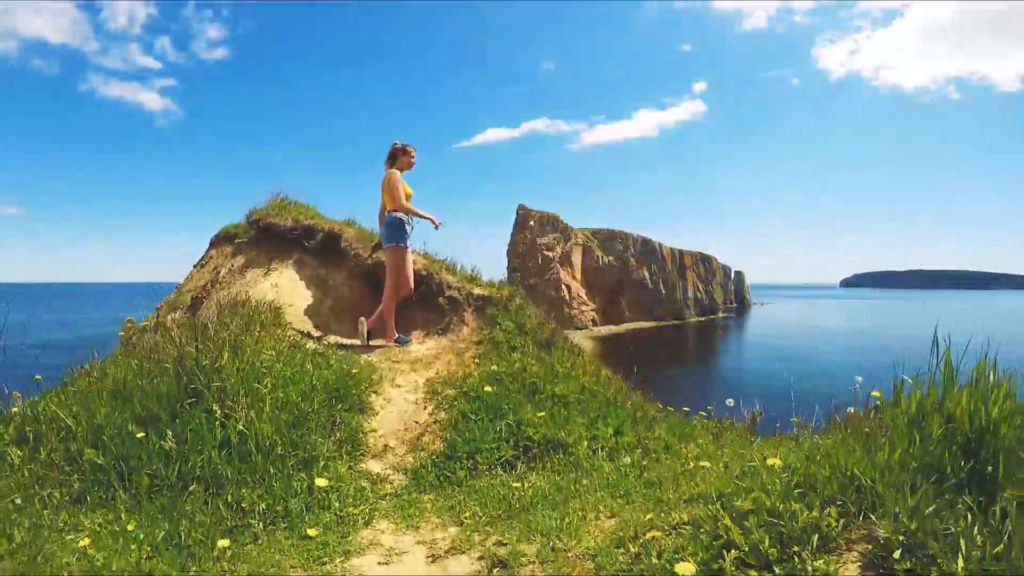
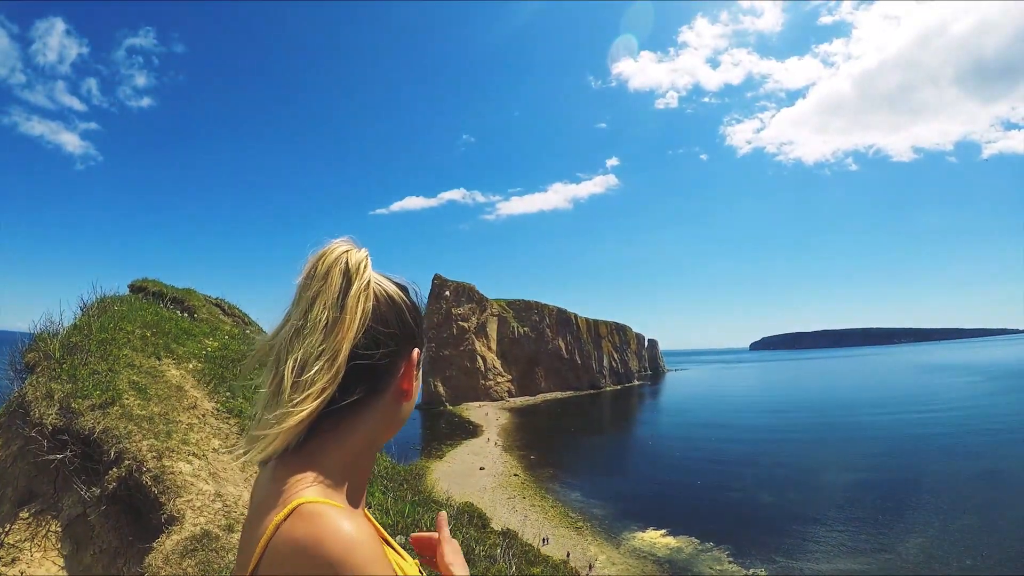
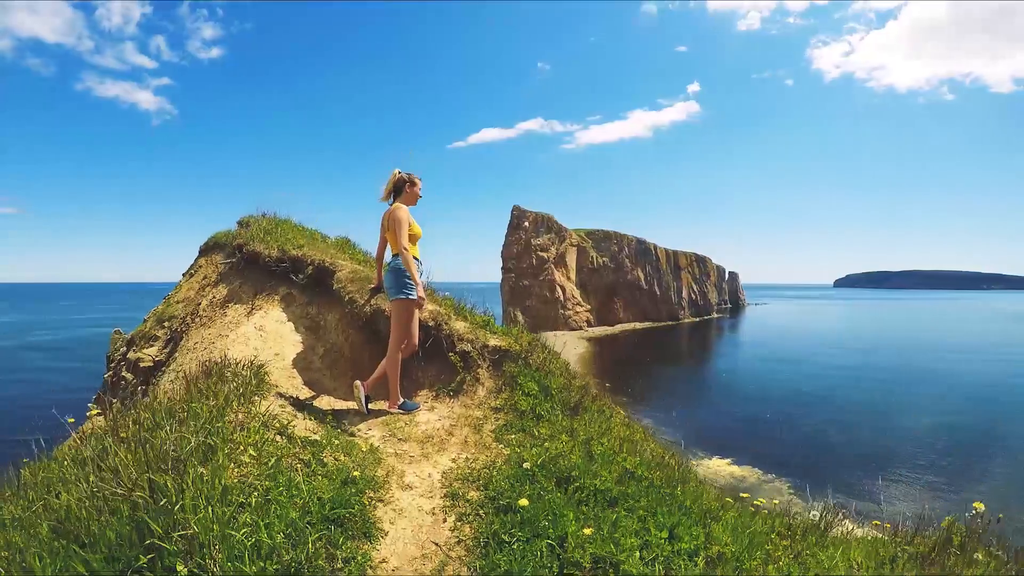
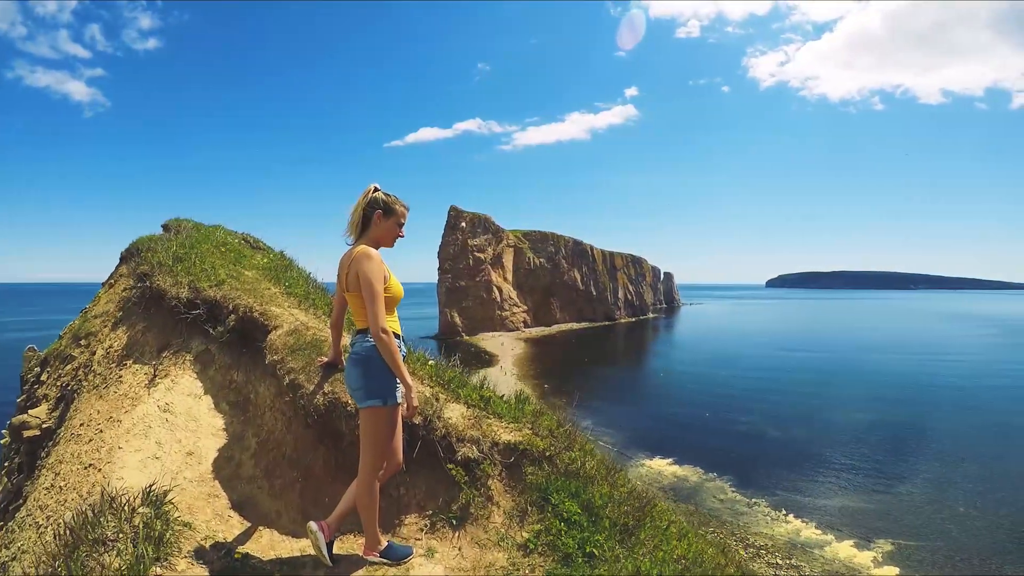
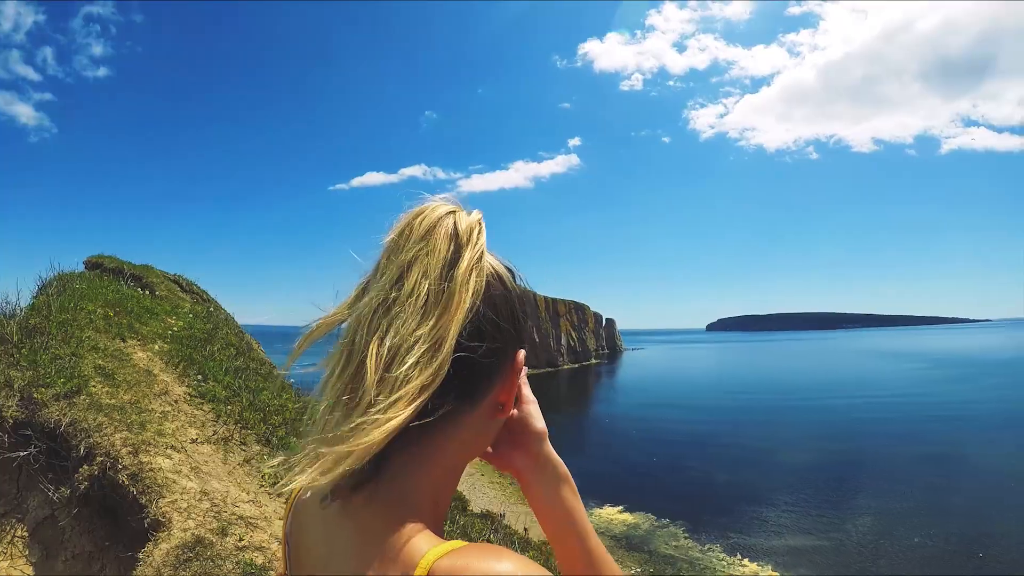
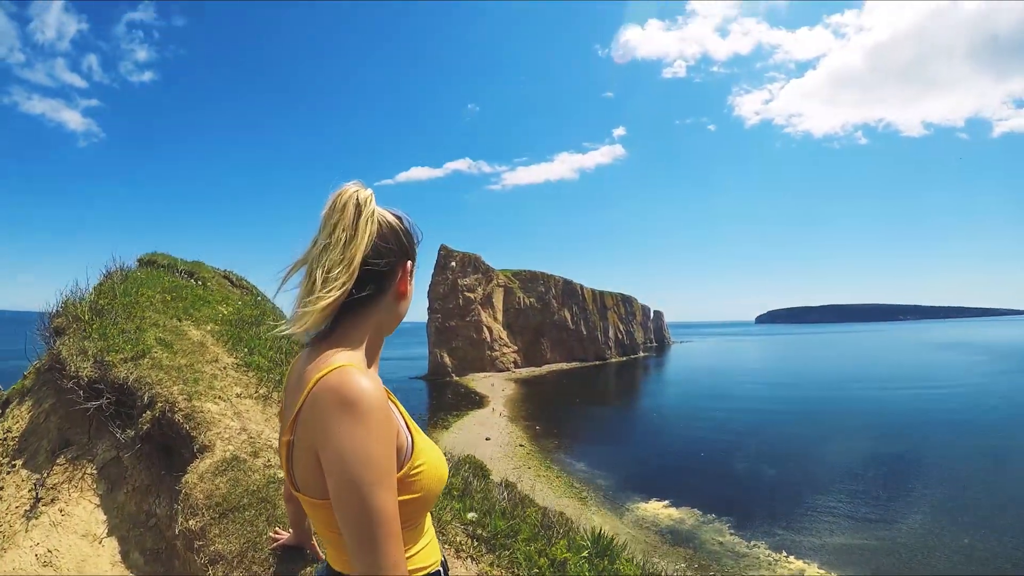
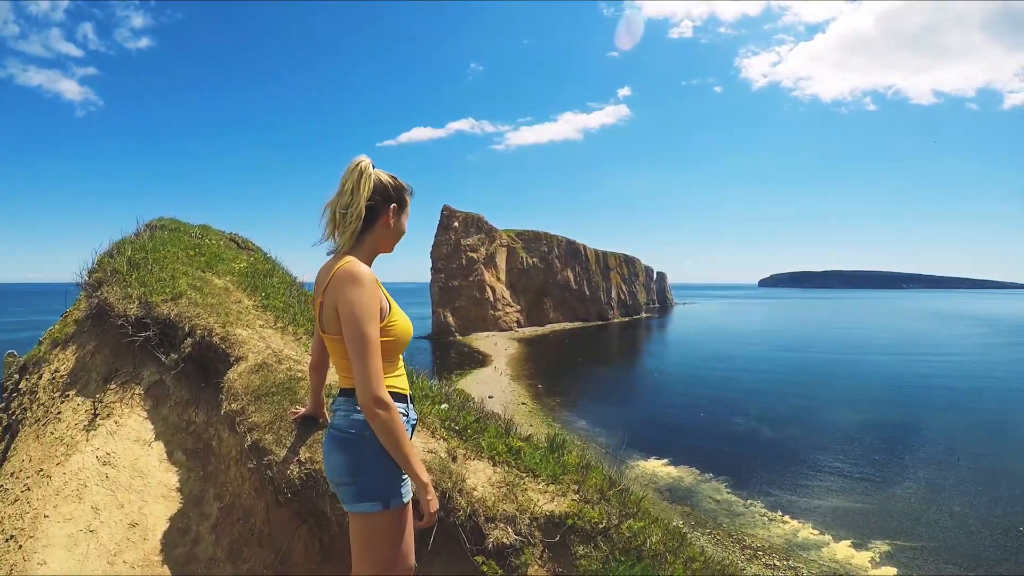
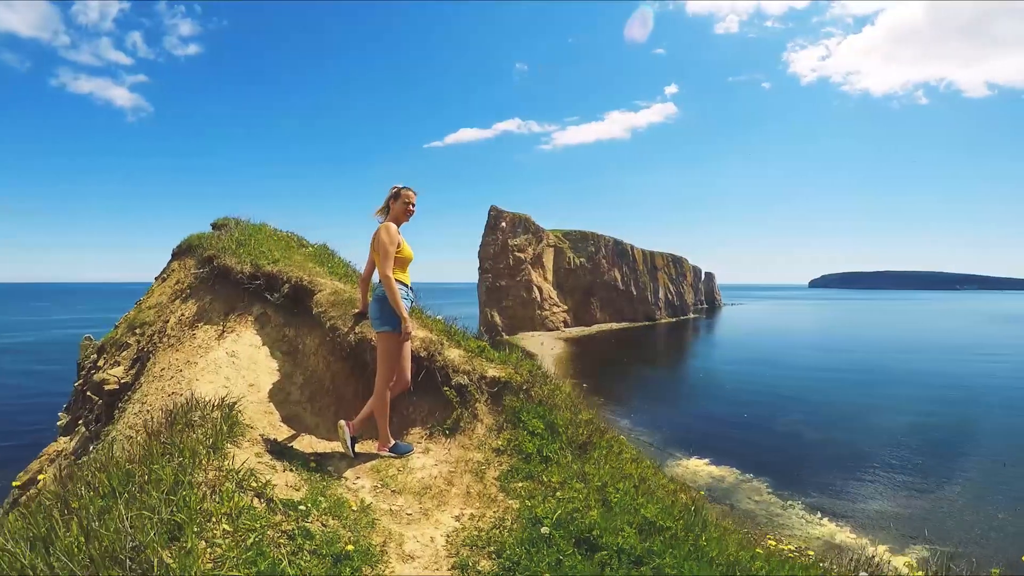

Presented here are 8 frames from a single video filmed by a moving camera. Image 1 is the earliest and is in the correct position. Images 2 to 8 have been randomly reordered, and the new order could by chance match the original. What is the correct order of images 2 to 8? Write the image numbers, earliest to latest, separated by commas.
3, 8, 4, 7, 6, 2, 5
